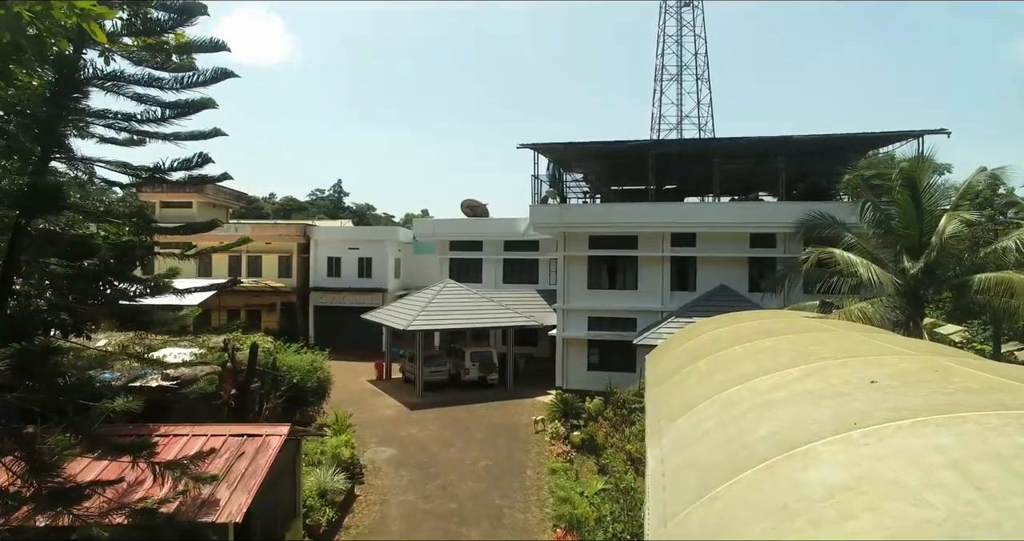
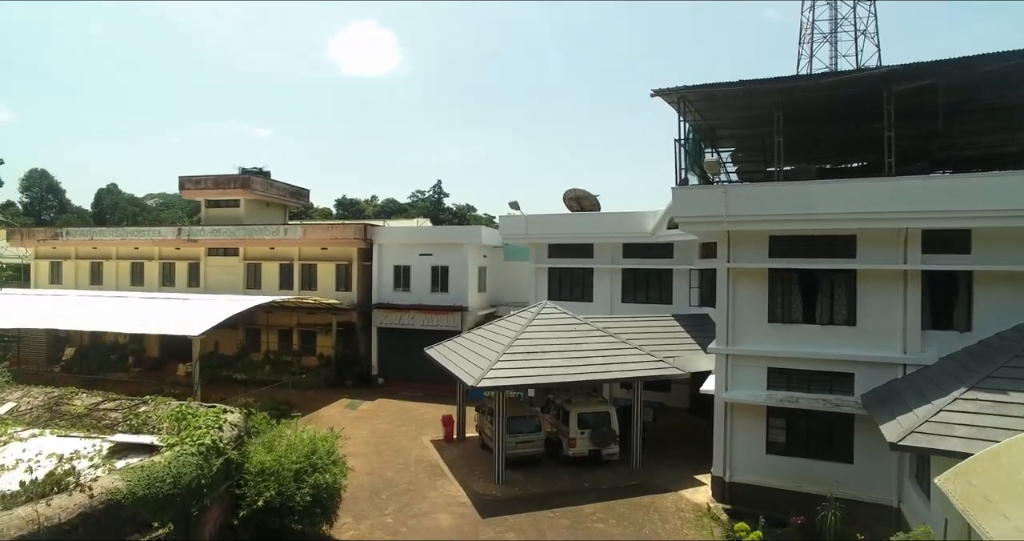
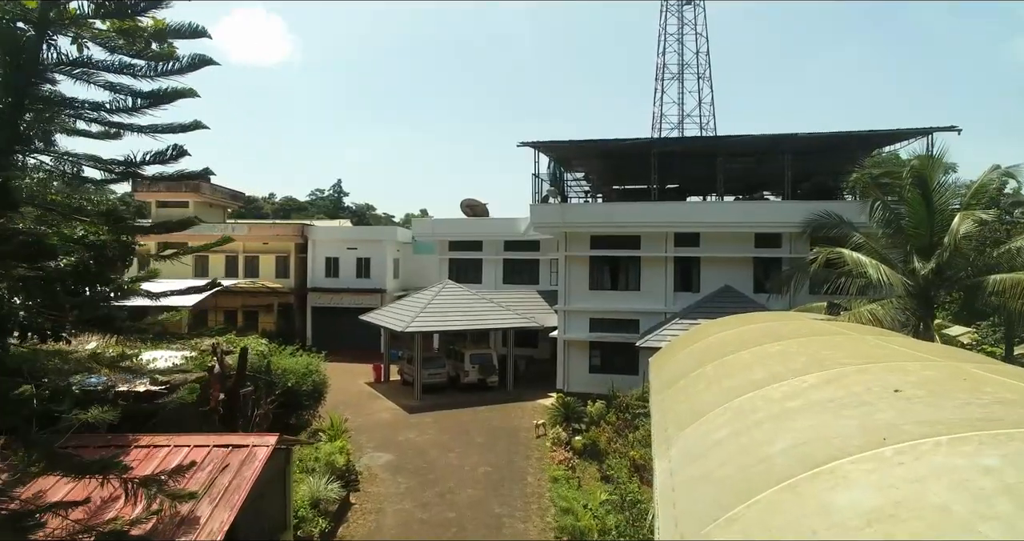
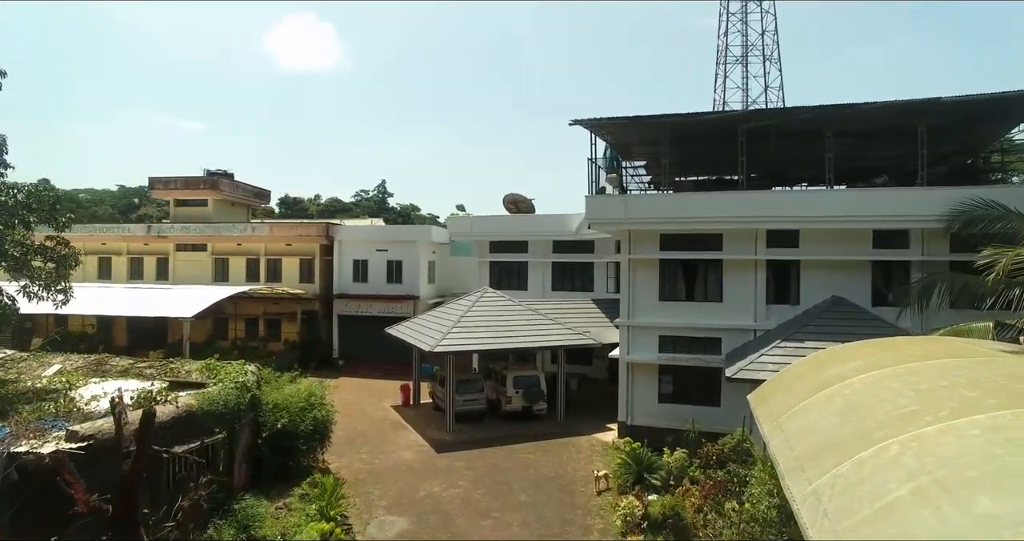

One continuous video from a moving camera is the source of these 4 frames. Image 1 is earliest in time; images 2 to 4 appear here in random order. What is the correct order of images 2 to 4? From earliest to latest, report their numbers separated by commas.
3, 4, 2
